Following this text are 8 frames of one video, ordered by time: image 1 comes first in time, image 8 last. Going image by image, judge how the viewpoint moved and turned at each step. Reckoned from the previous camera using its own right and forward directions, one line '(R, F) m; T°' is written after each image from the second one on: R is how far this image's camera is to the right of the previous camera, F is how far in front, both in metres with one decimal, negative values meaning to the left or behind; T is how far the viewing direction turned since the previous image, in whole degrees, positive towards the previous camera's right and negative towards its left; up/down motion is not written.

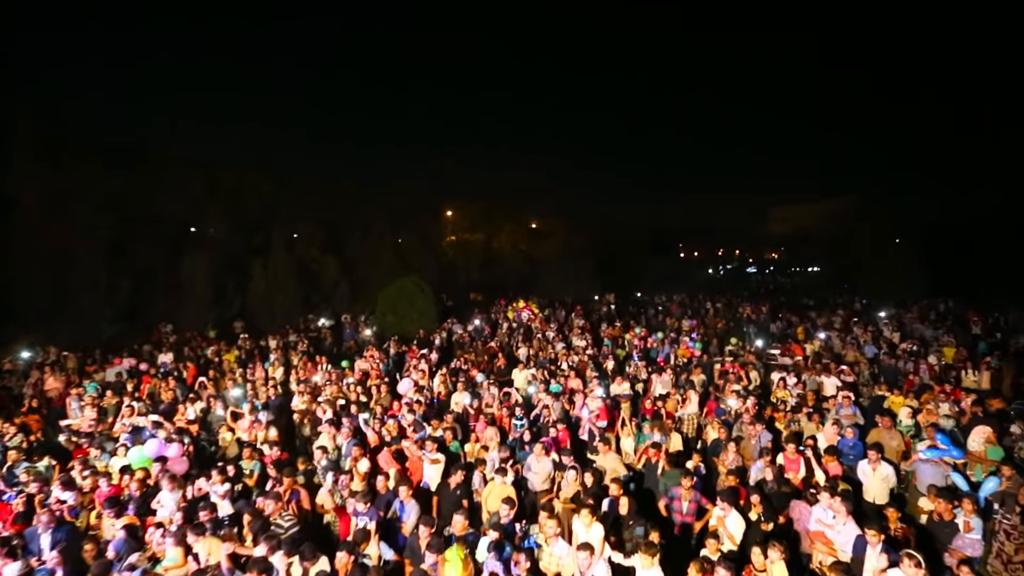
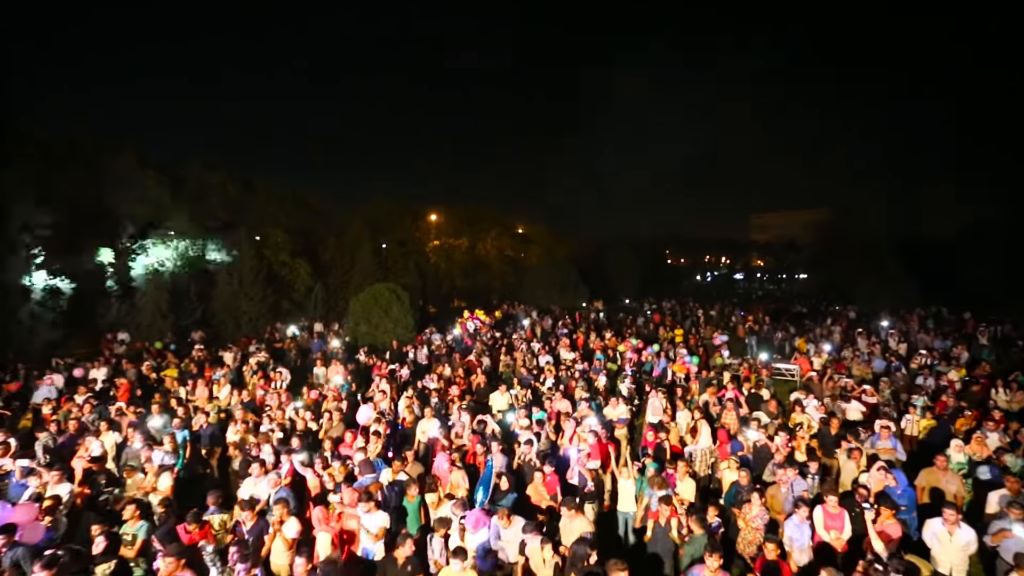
(+0.2, +1.7) m; +1°
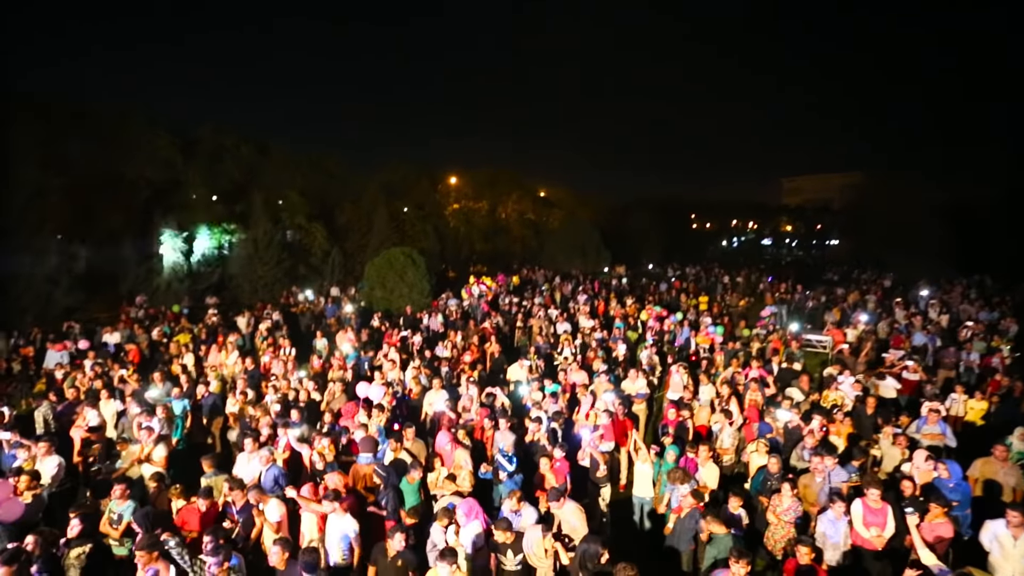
(+0.2, +0.7) m; -2°
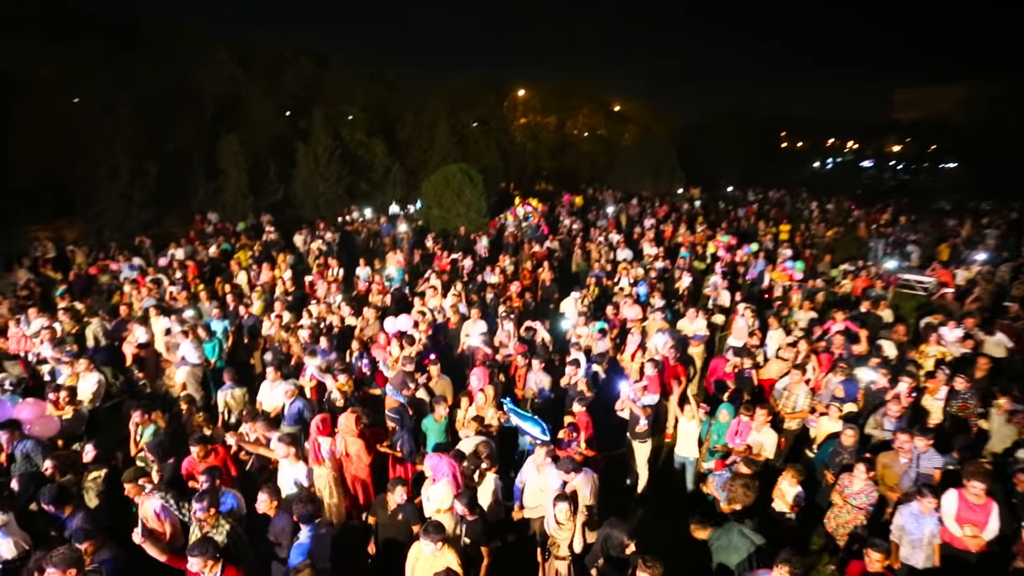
(+0.4, +0.9) m; -7°
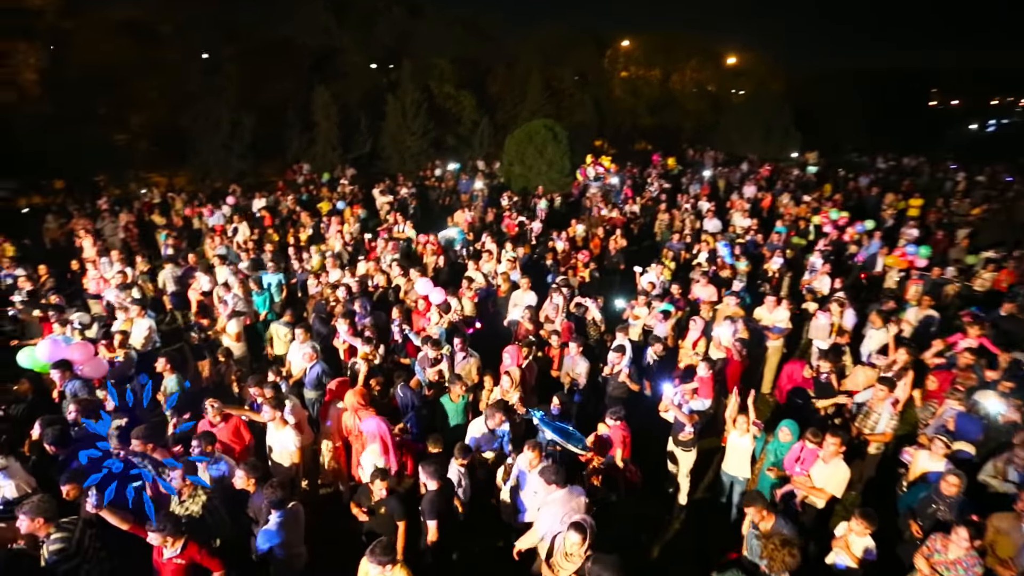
(+0.6, +0.8) m; -10°
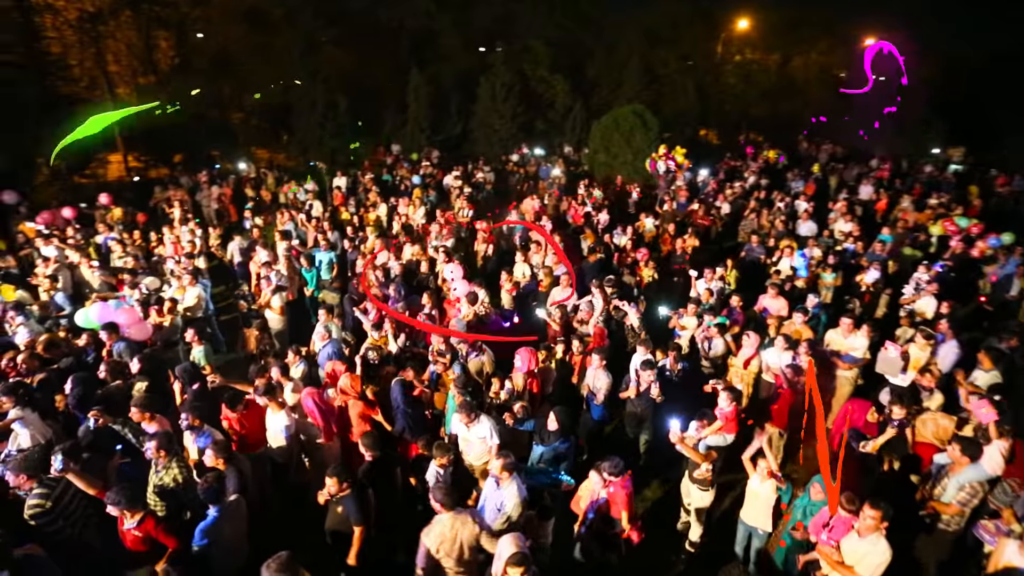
(+0.9, +0.5) m; -10°
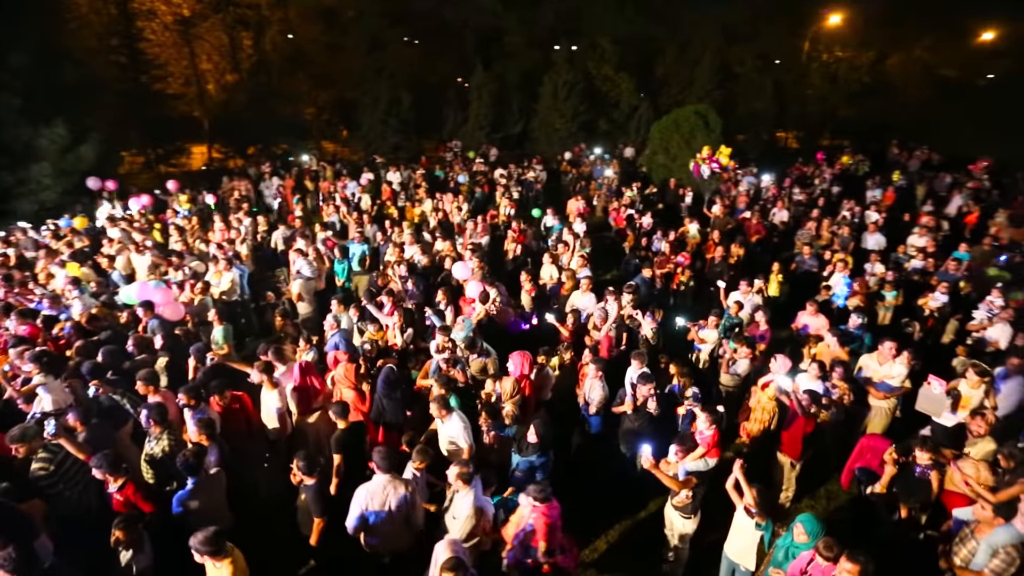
(+0.7, +0.2) m; -7°
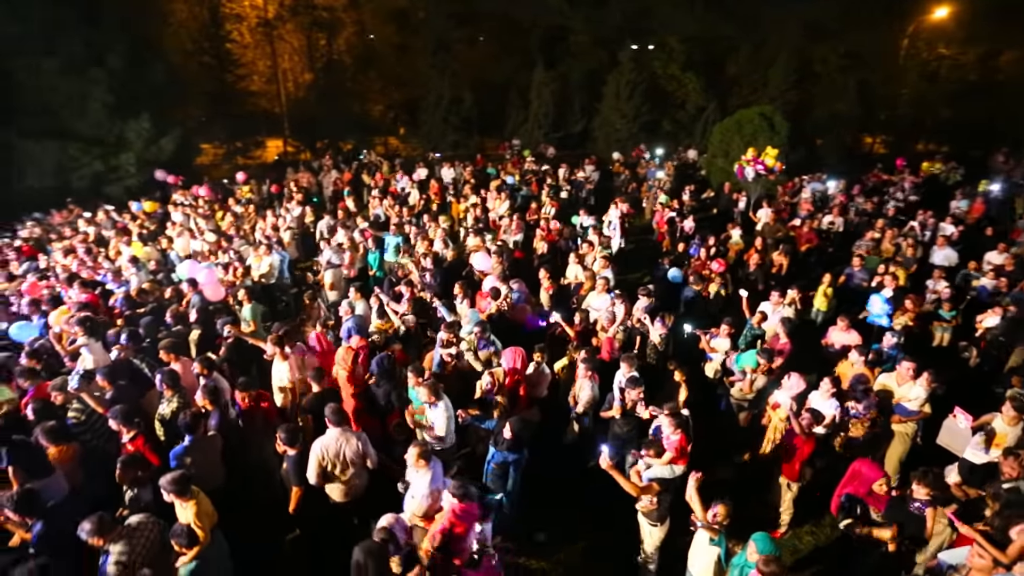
(+0.8, 0.0) m; -7°
